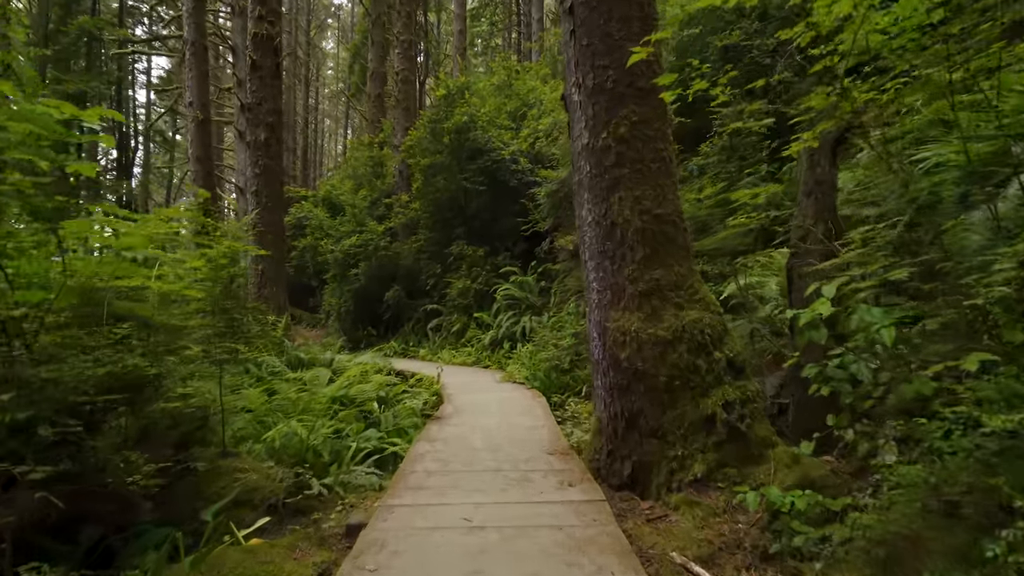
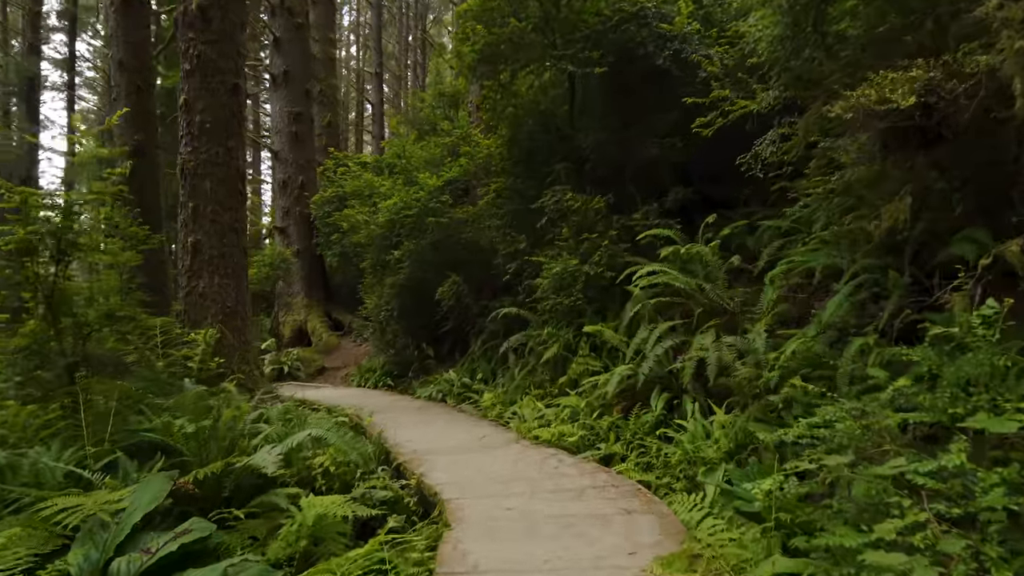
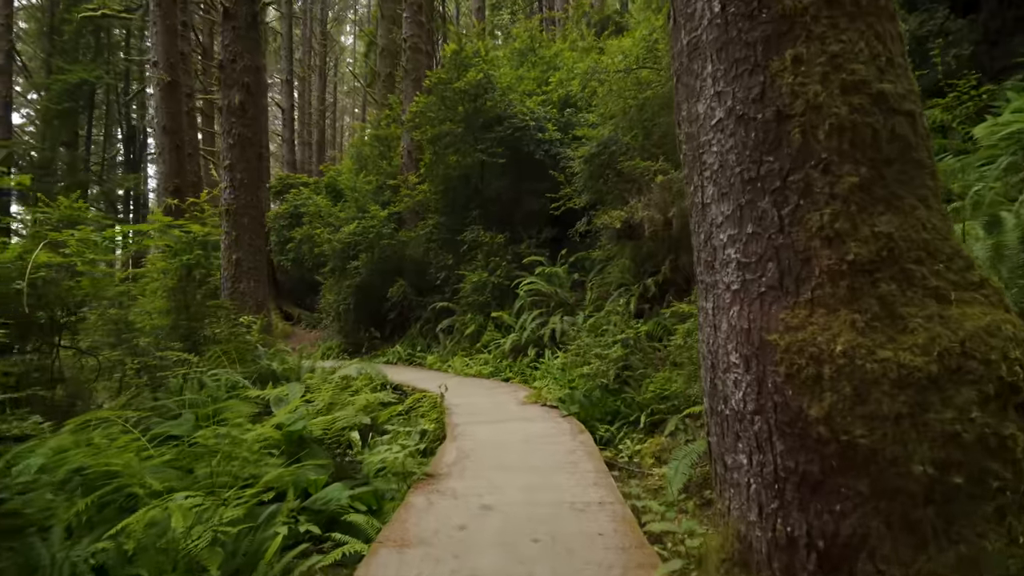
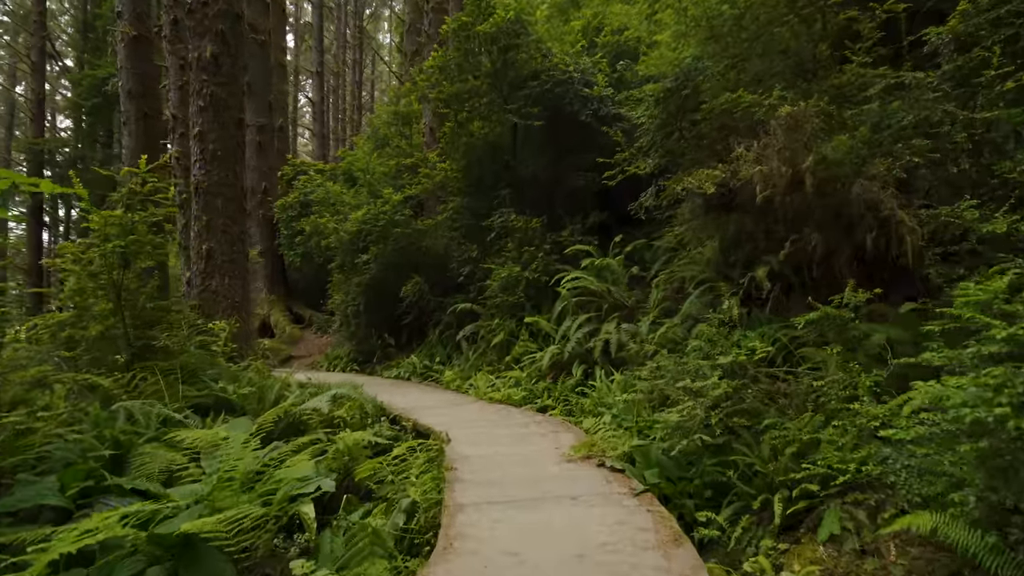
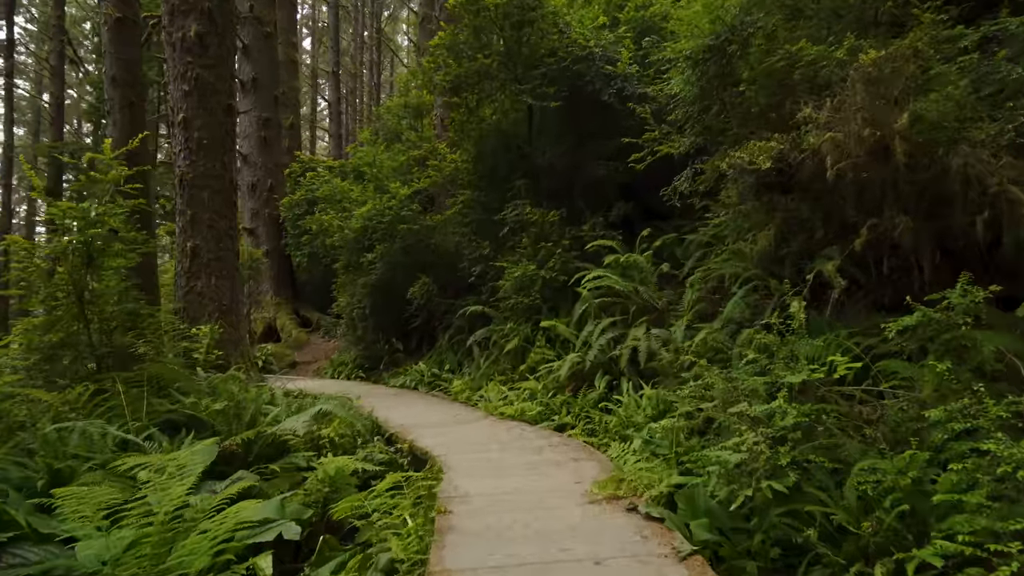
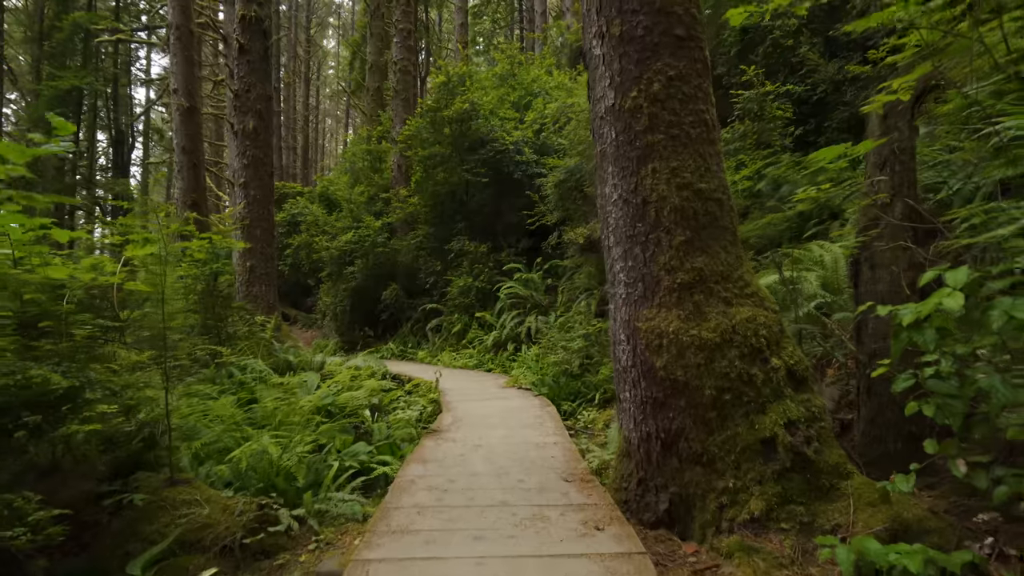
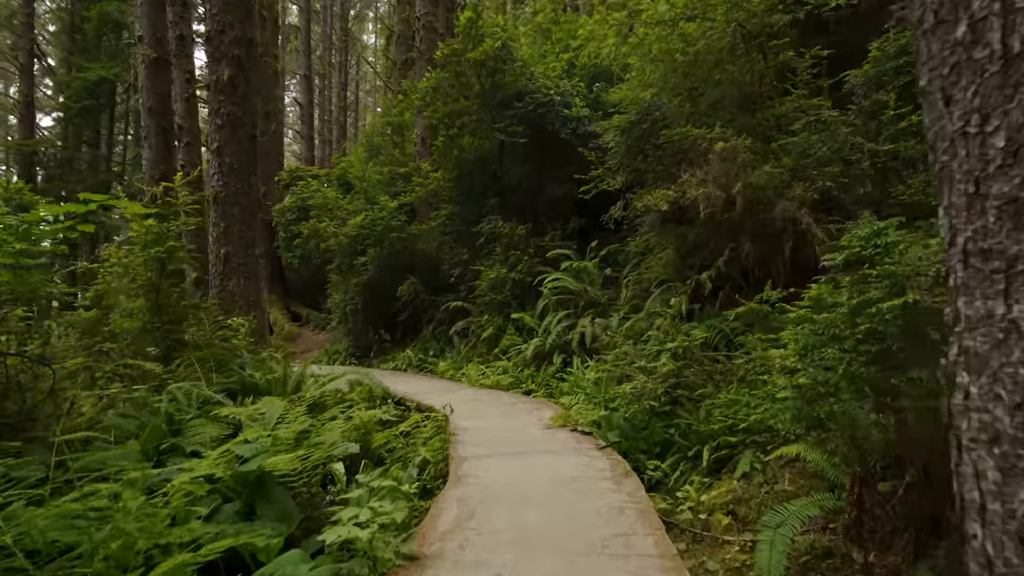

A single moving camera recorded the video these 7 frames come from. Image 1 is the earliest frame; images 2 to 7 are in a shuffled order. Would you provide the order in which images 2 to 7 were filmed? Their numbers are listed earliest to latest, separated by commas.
6, 3, 7, 4, 5, 2
